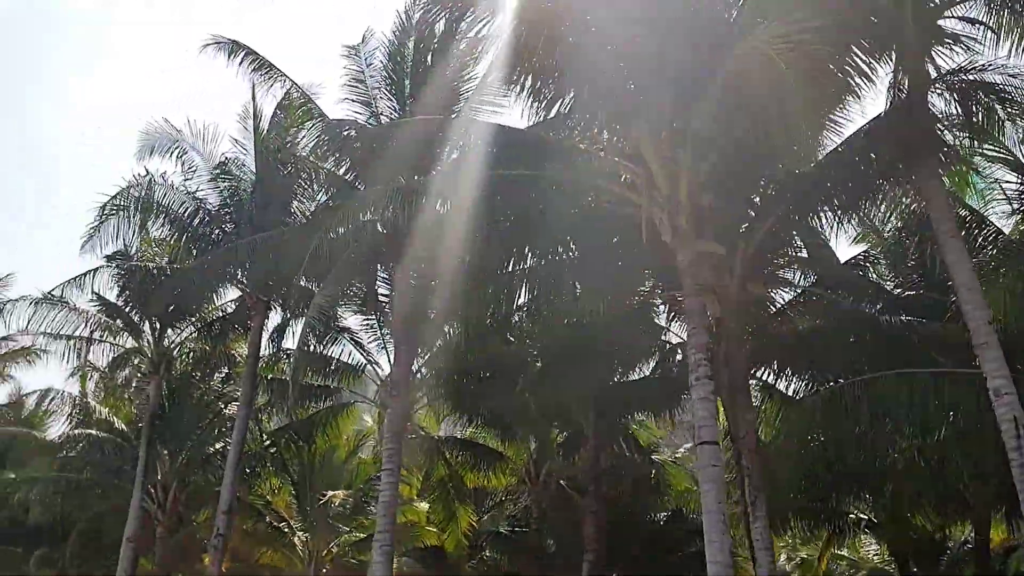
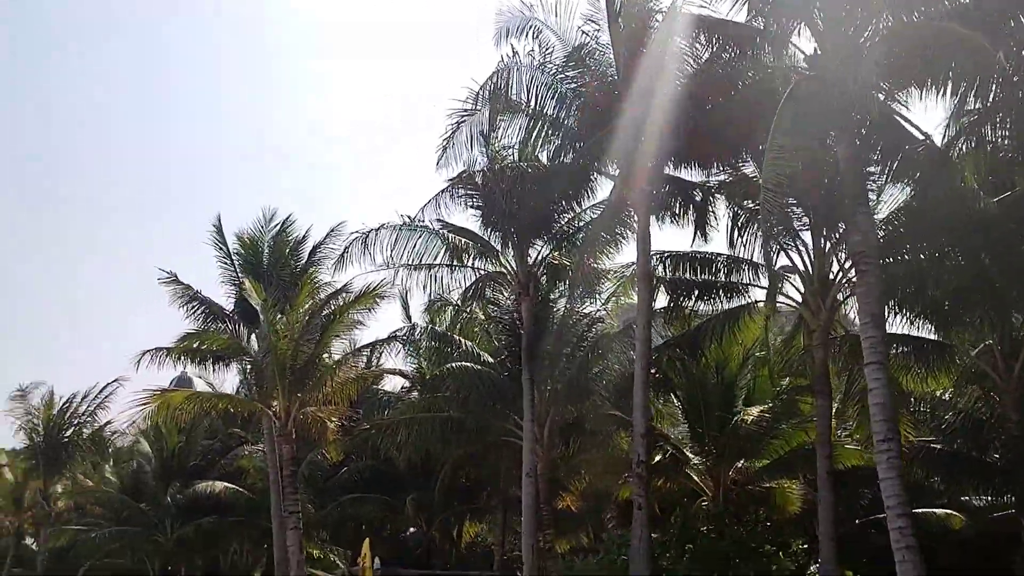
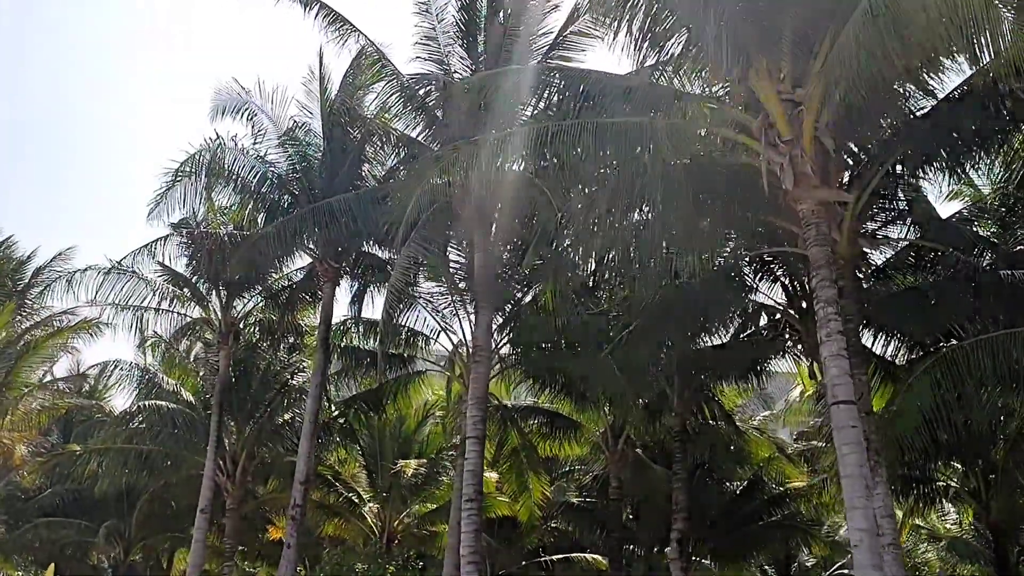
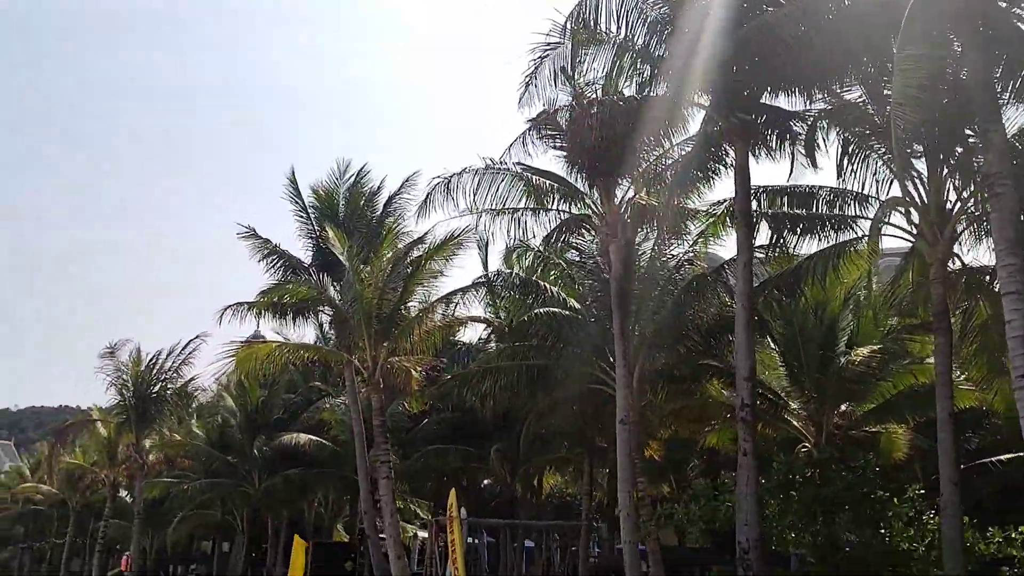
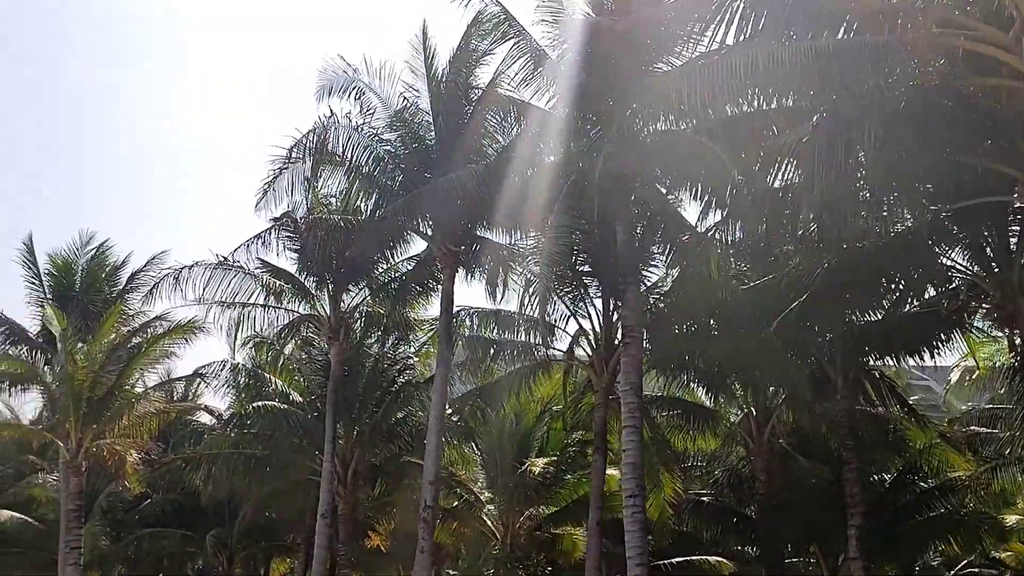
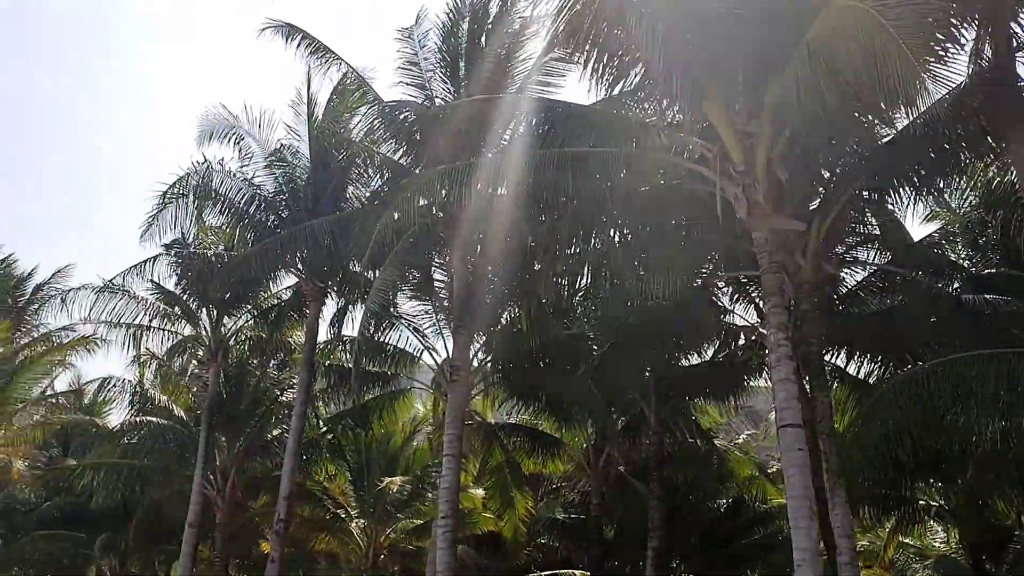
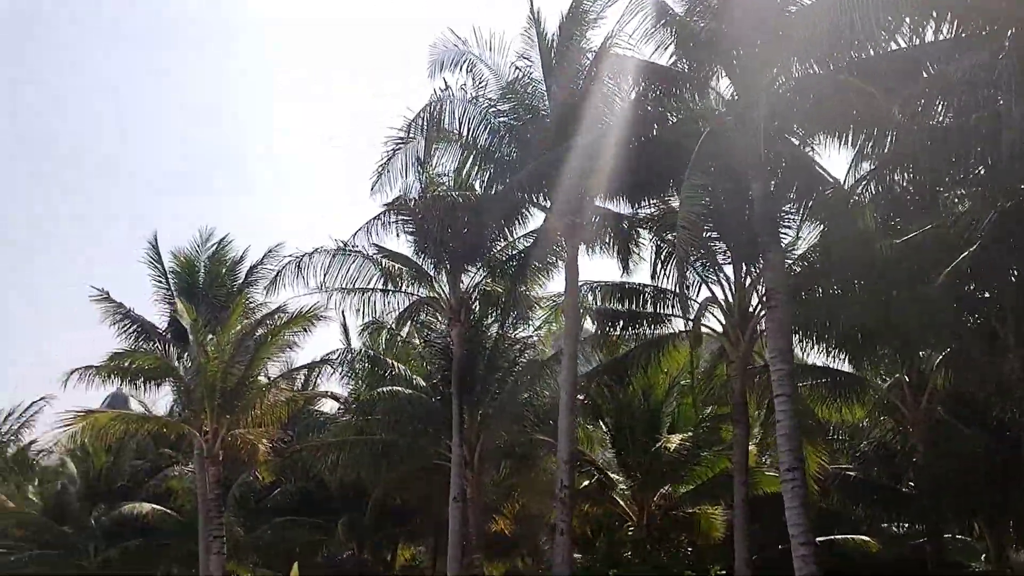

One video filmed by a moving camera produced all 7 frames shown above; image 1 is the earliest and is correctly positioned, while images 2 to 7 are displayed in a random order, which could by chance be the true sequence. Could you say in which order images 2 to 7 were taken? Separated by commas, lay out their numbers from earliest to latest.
6, 3, 5, 7, 2, 4
